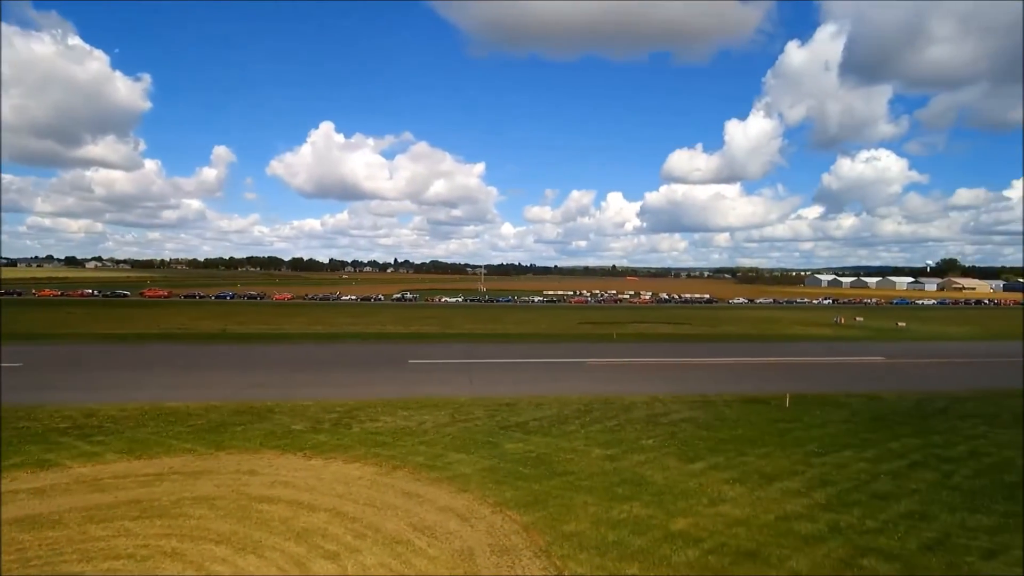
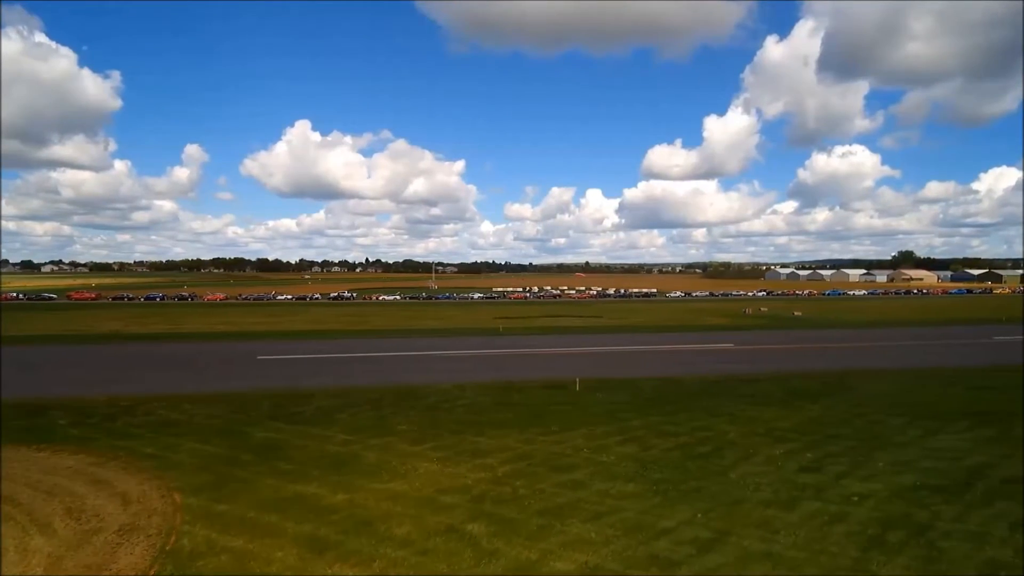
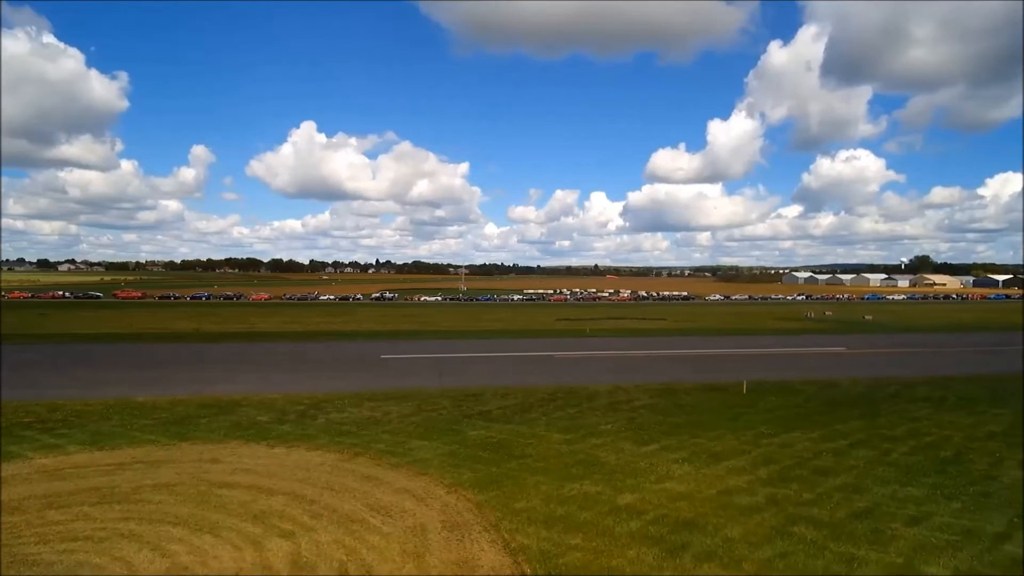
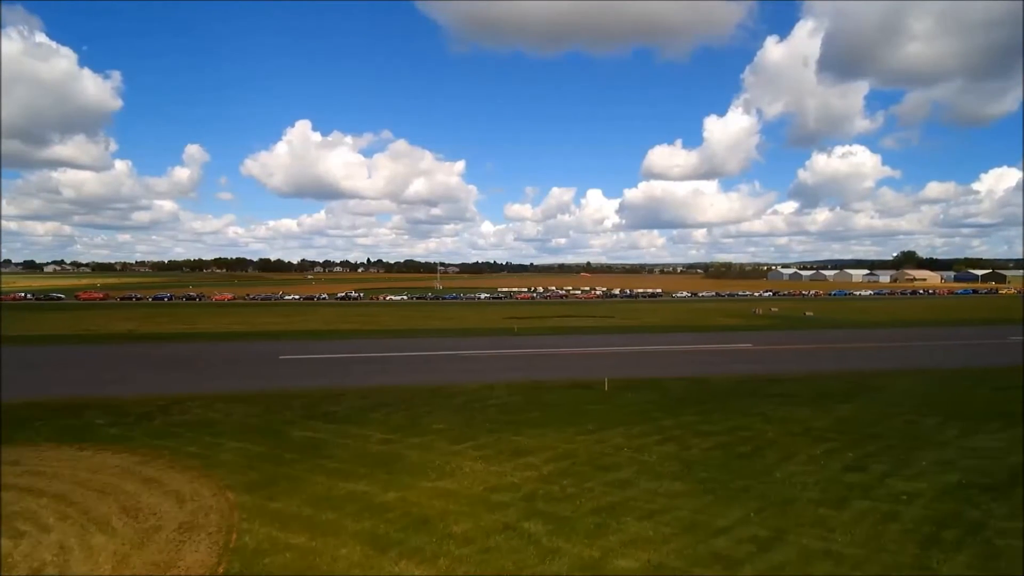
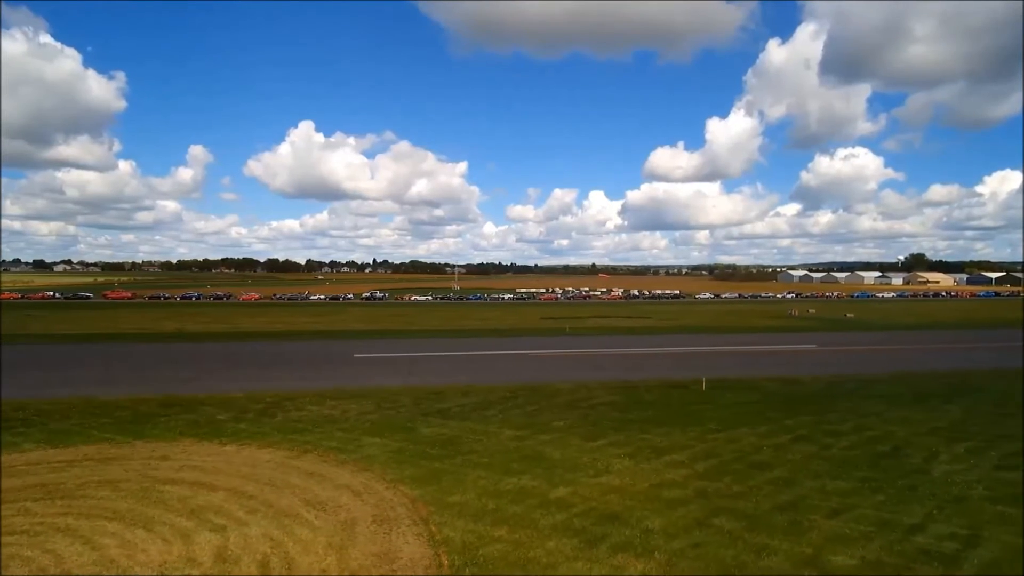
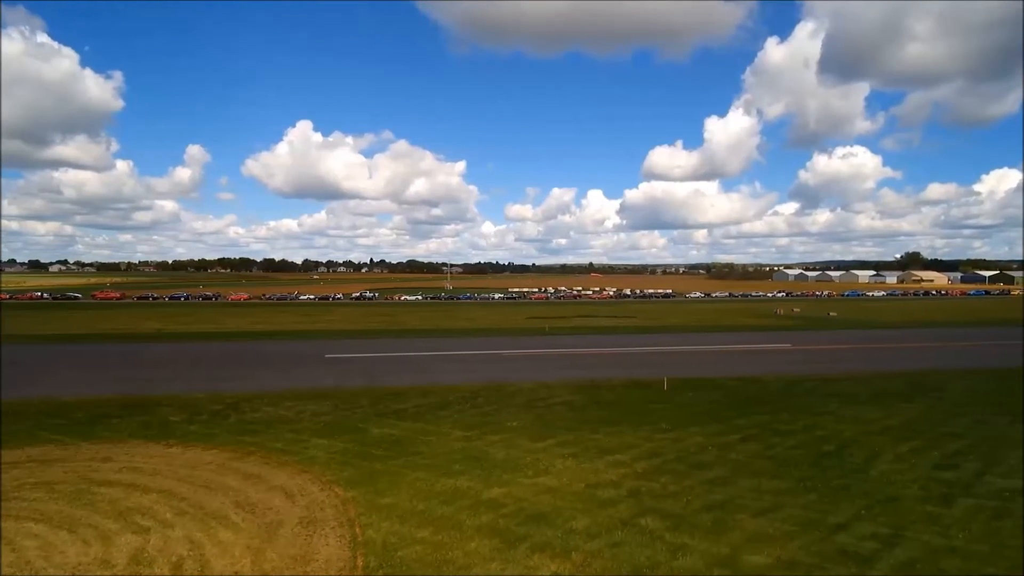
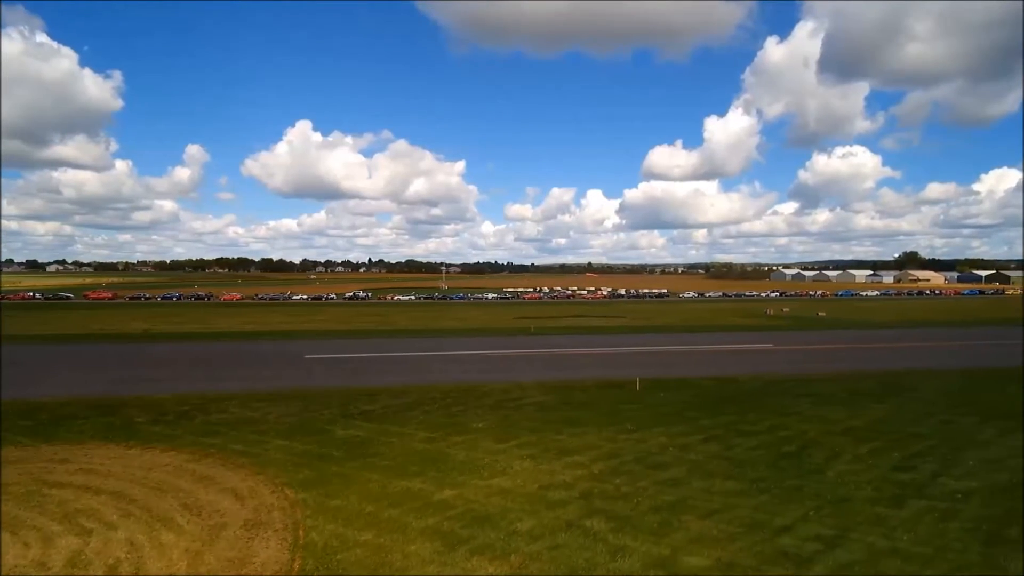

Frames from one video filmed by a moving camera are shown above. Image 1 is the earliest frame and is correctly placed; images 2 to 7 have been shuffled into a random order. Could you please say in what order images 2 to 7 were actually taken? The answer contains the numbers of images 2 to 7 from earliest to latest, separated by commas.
3, 5, 6, 7, 4, 2
